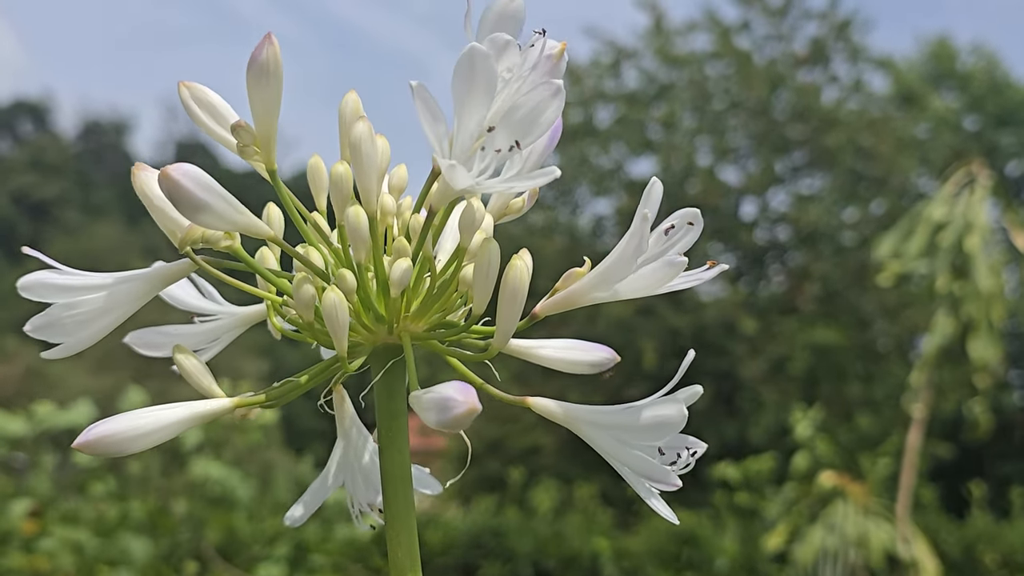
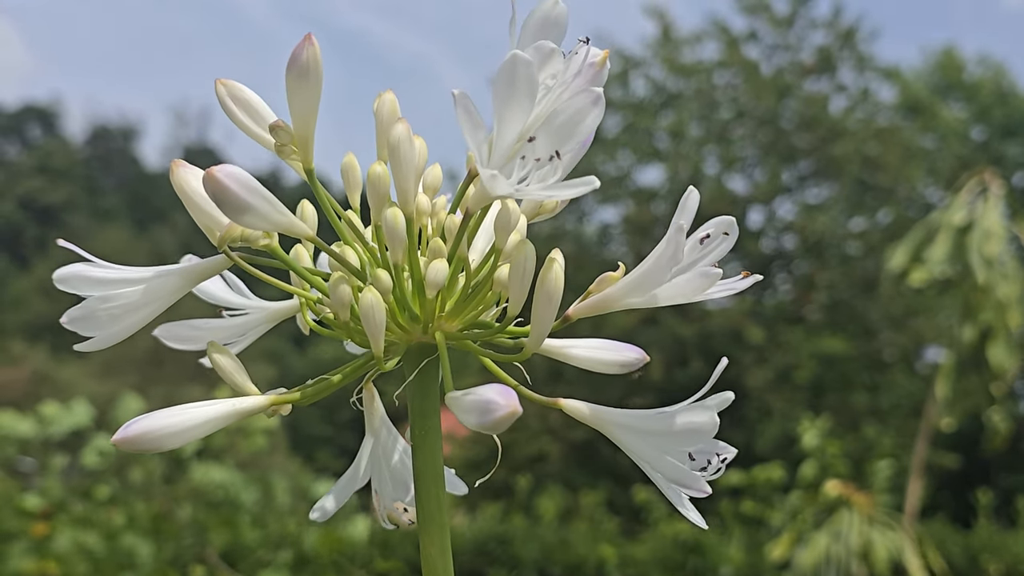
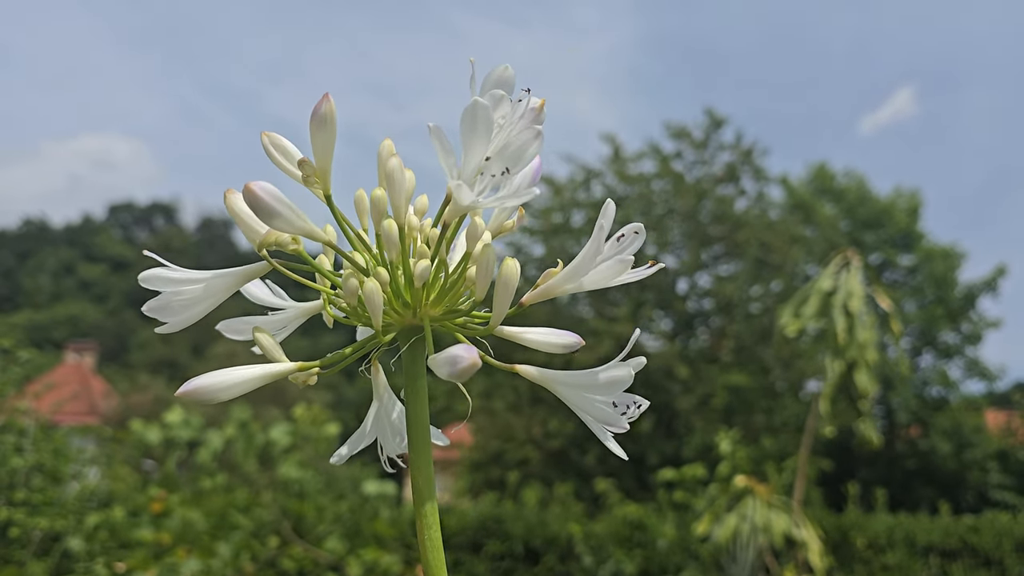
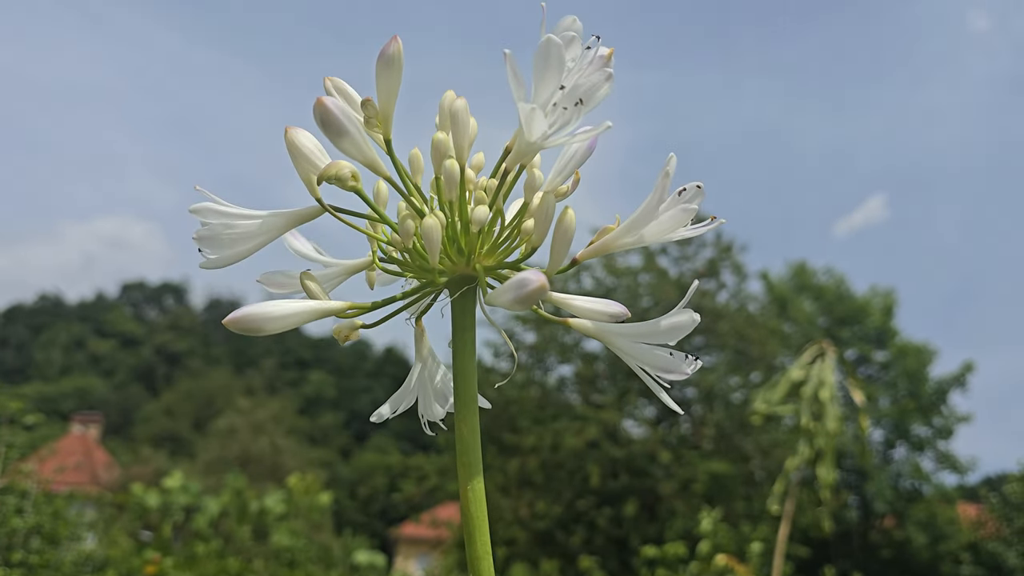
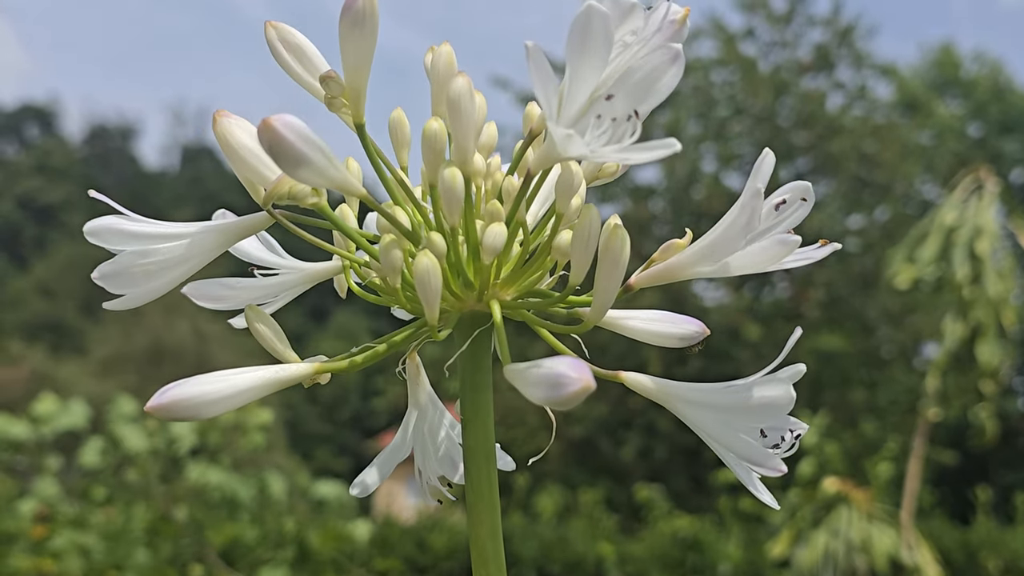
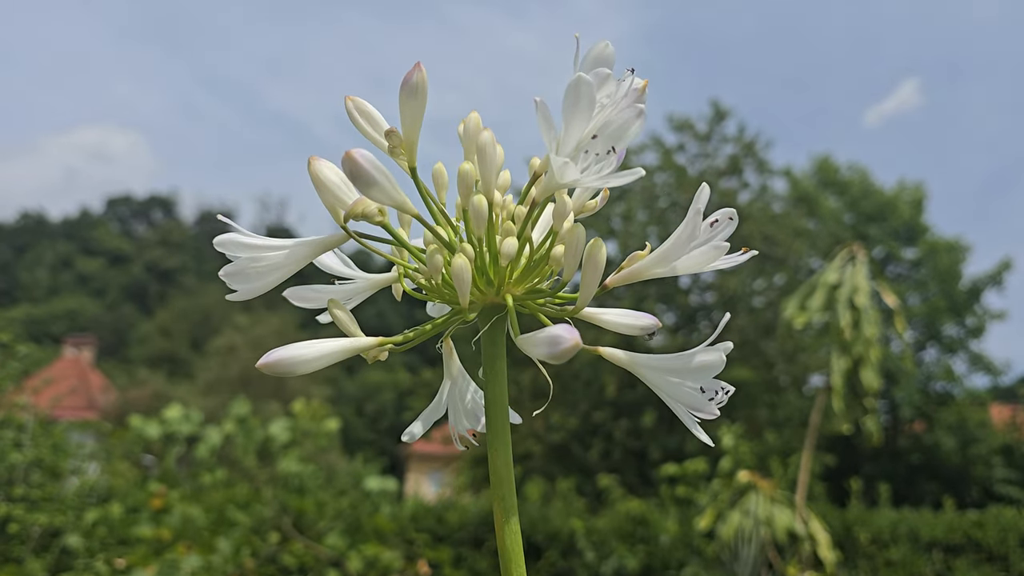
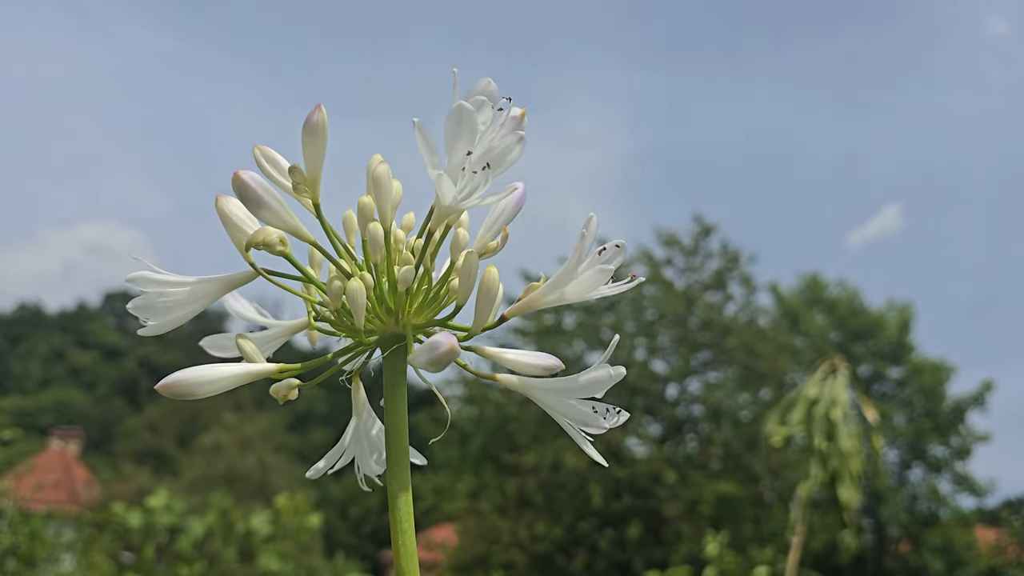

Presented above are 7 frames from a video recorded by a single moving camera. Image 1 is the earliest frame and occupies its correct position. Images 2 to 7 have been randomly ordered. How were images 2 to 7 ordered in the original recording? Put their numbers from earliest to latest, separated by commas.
5, 2, 6, 3, 4, 7
